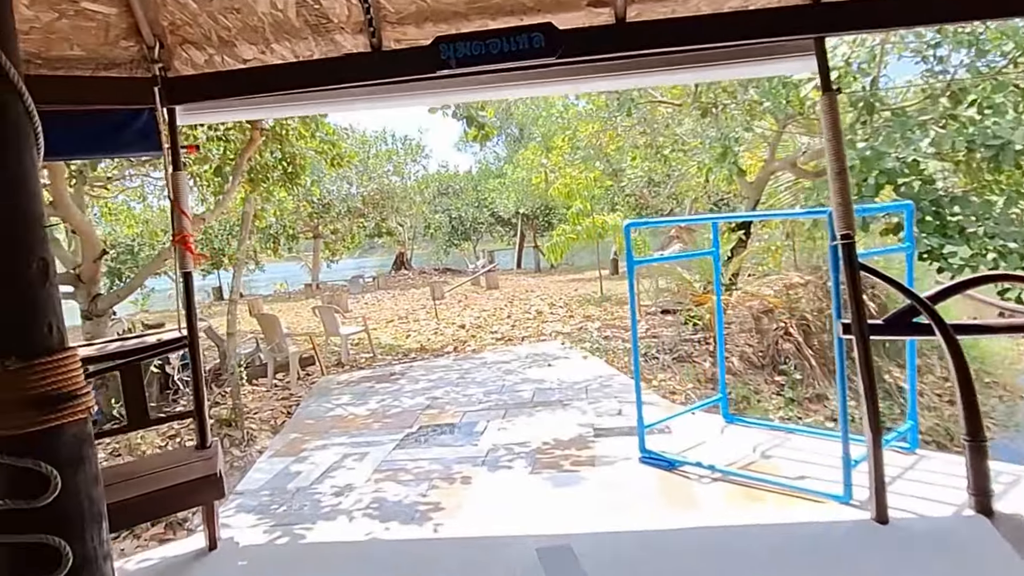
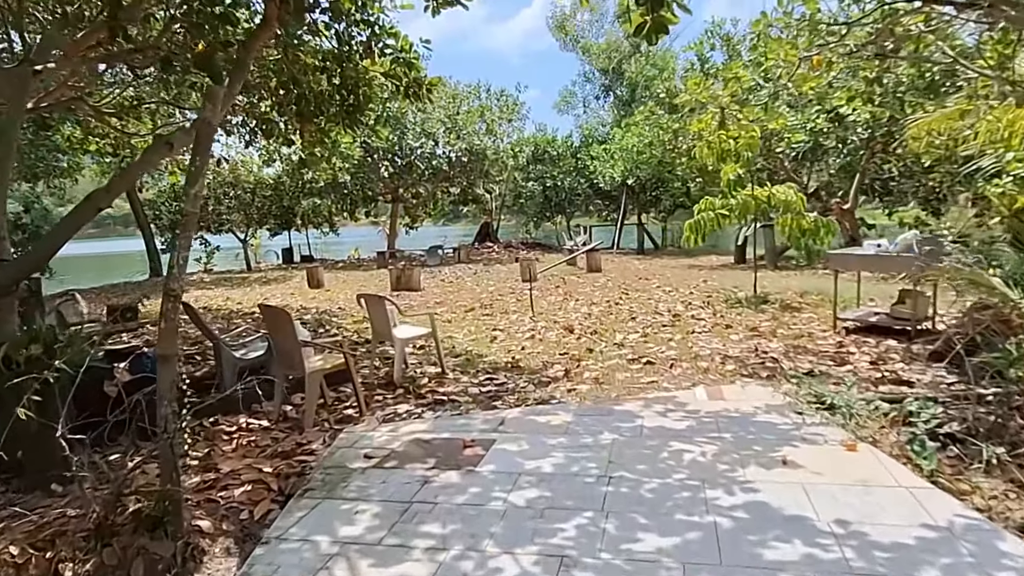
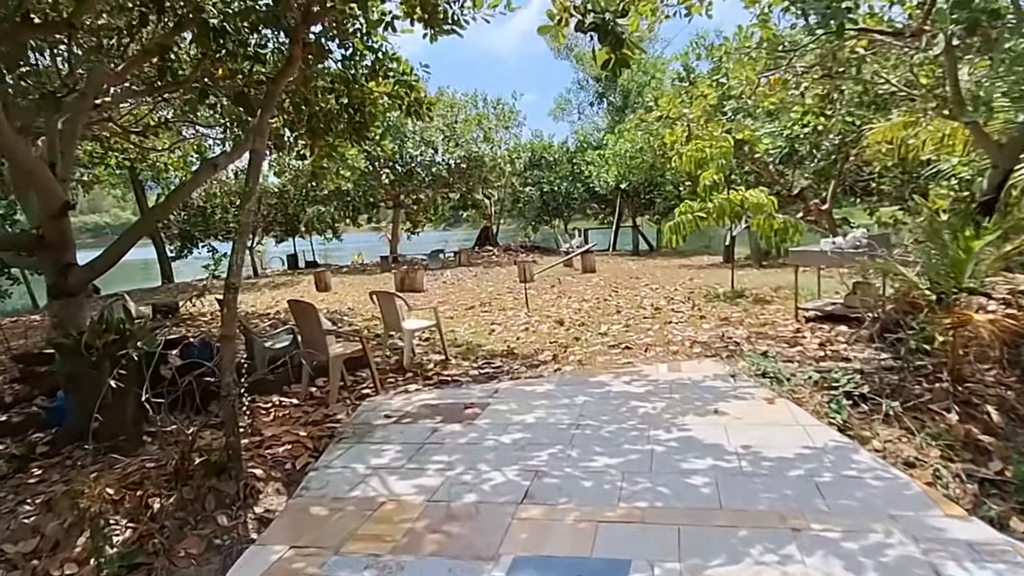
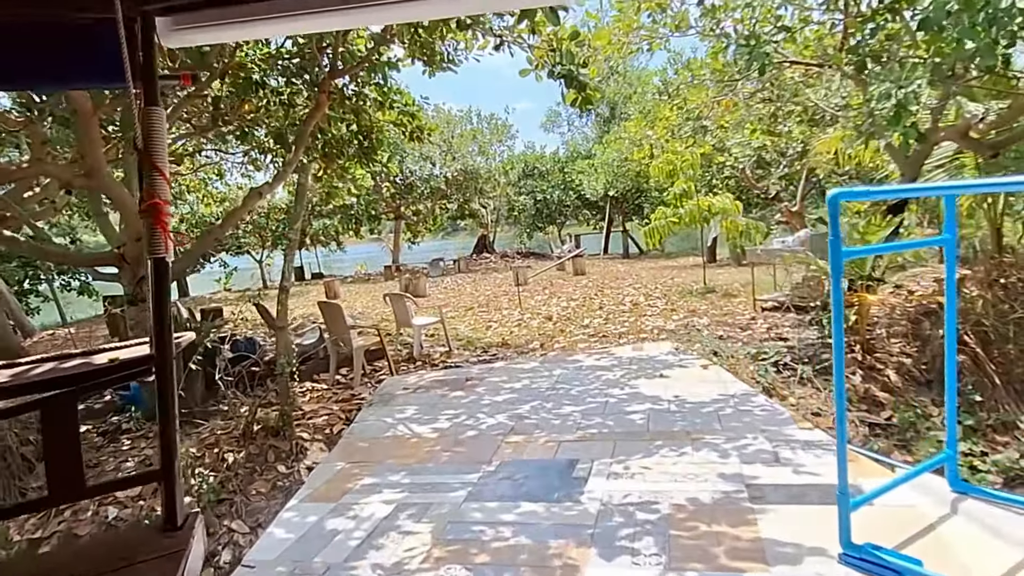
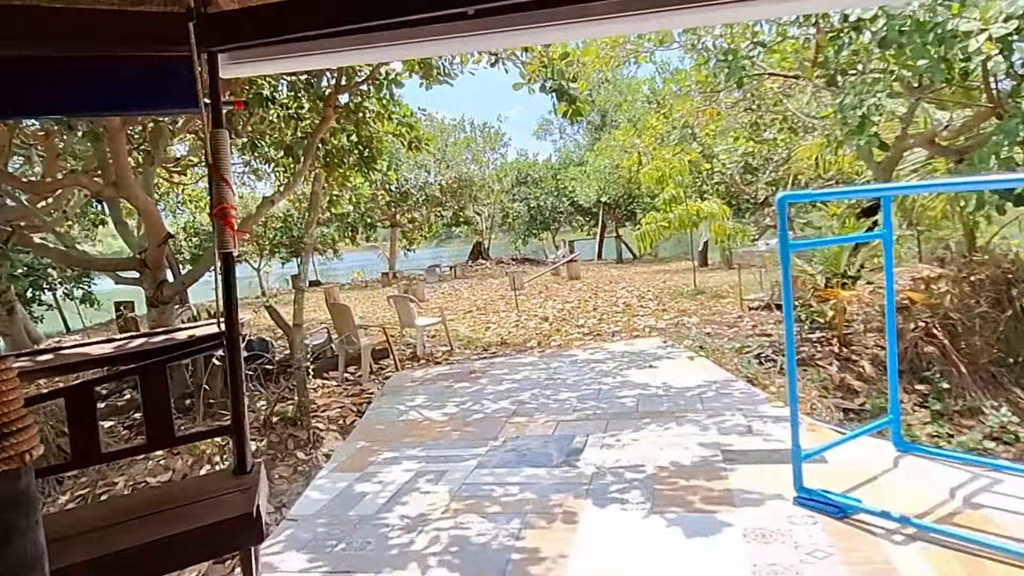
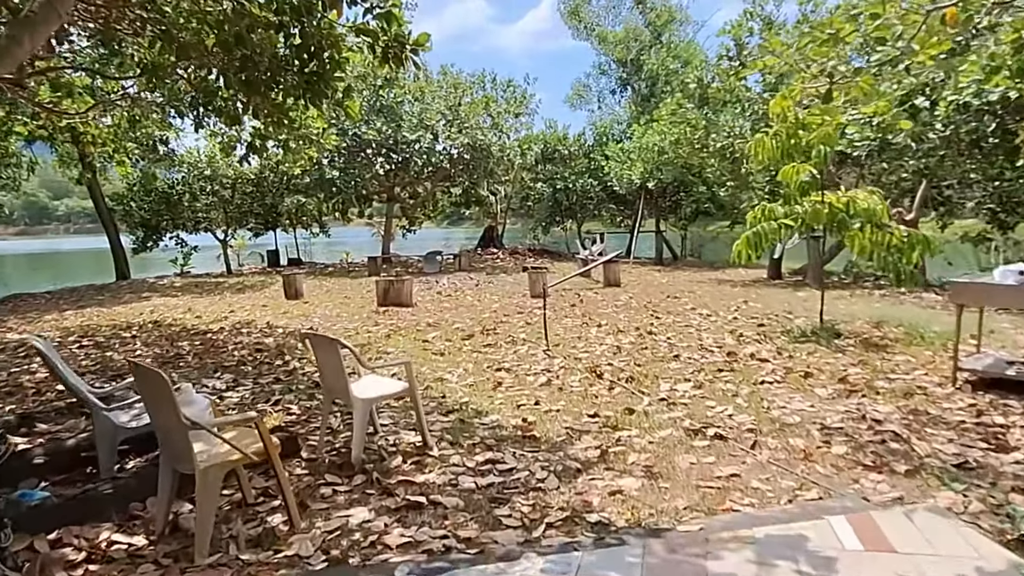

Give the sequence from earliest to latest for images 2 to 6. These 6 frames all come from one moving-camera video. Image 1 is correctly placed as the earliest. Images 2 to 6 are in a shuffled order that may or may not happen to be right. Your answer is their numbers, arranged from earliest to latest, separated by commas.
5, 4, 3, 2, 6
